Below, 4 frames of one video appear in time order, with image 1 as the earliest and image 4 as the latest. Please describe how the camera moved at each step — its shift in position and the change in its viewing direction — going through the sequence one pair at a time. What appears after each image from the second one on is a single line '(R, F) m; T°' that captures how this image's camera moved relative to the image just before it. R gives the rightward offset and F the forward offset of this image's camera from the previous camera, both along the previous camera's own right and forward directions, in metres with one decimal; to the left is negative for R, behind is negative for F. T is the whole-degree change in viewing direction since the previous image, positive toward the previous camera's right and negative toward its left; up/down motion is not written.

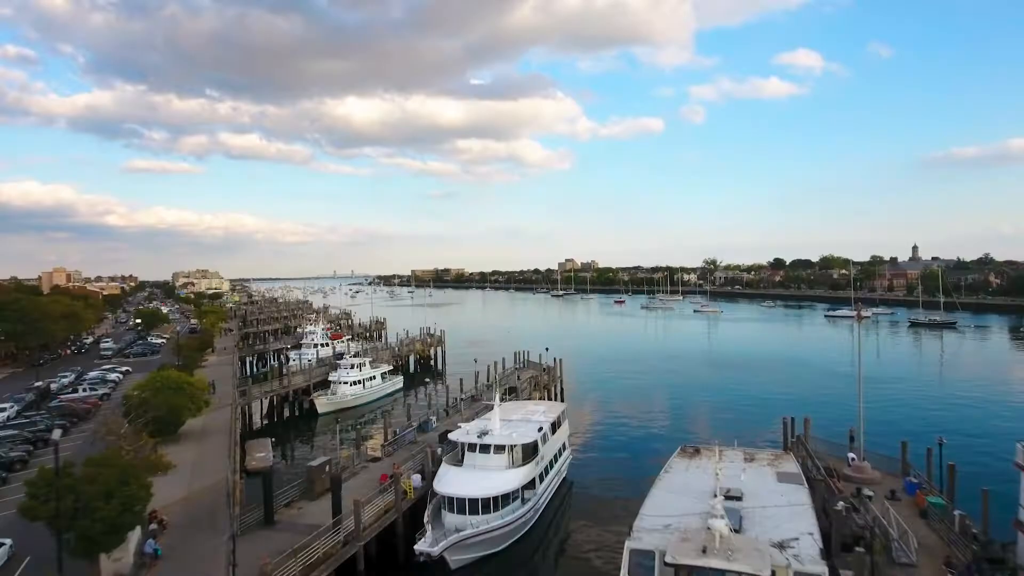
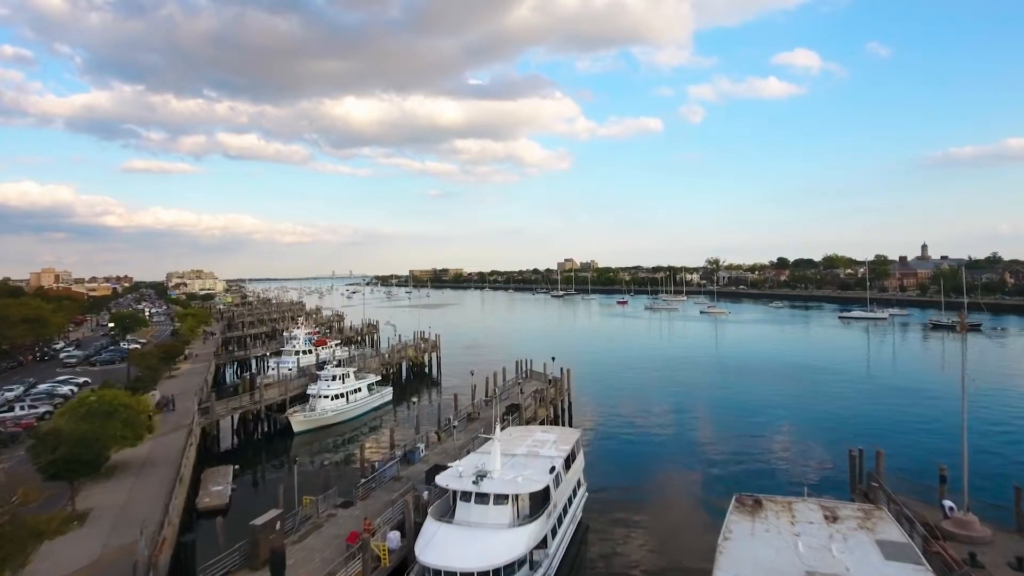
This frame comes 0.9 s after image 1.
(-0.2, +4.7) m; 0°
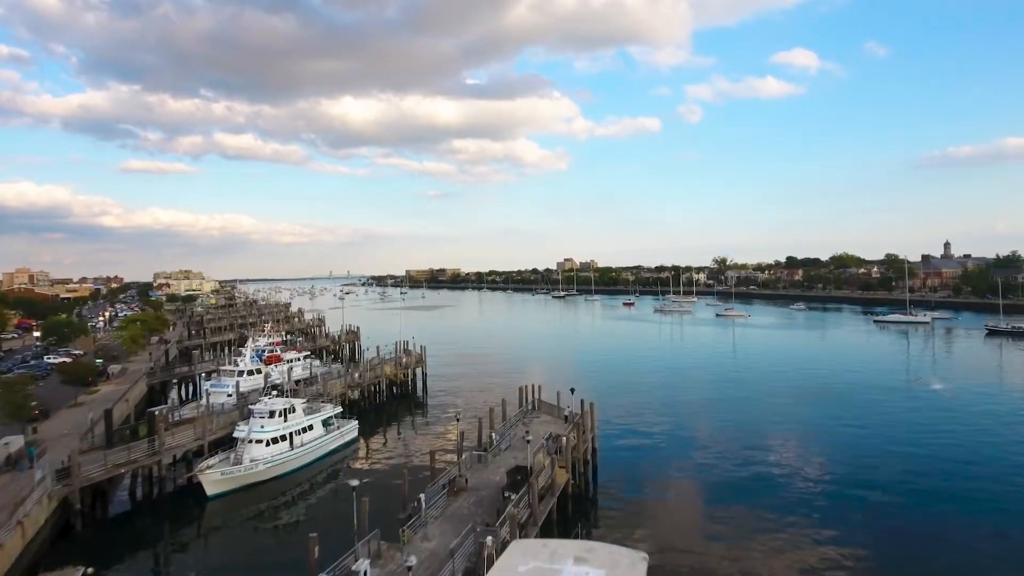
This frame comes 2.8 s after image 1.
(-0.2, +10.2) m; 0°
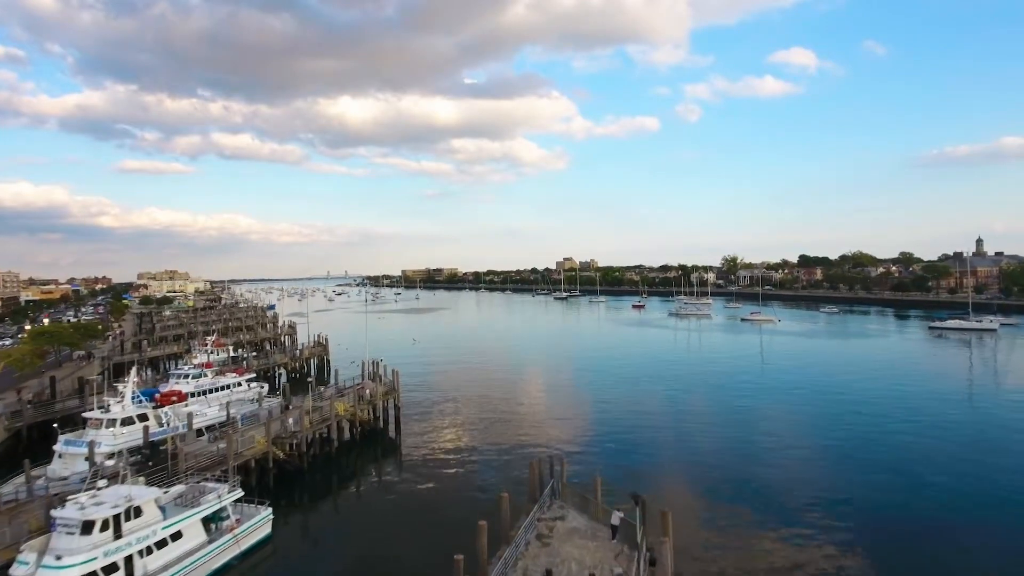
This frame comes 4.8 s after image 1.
(-0.2, +12.5) m; 0°
